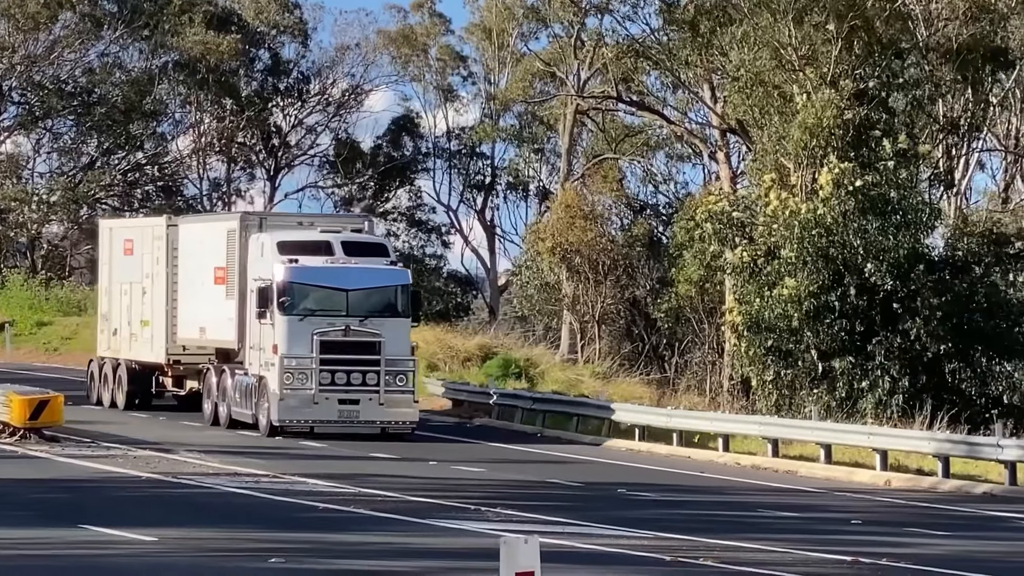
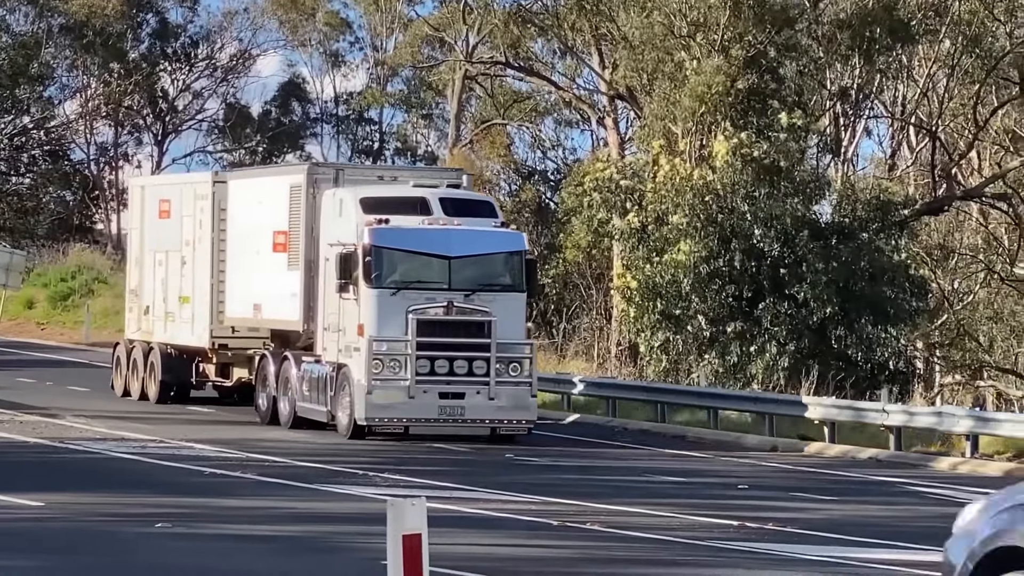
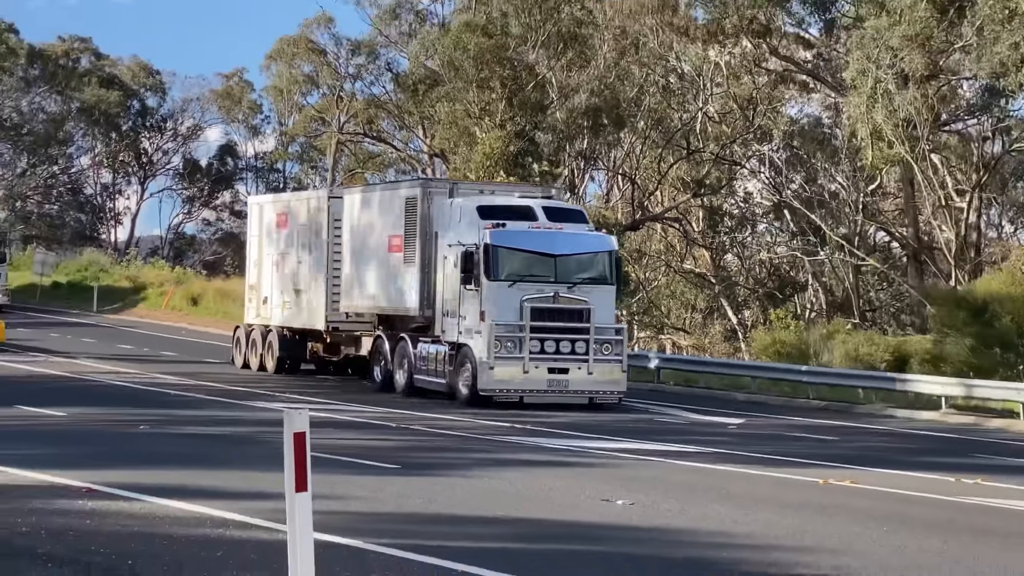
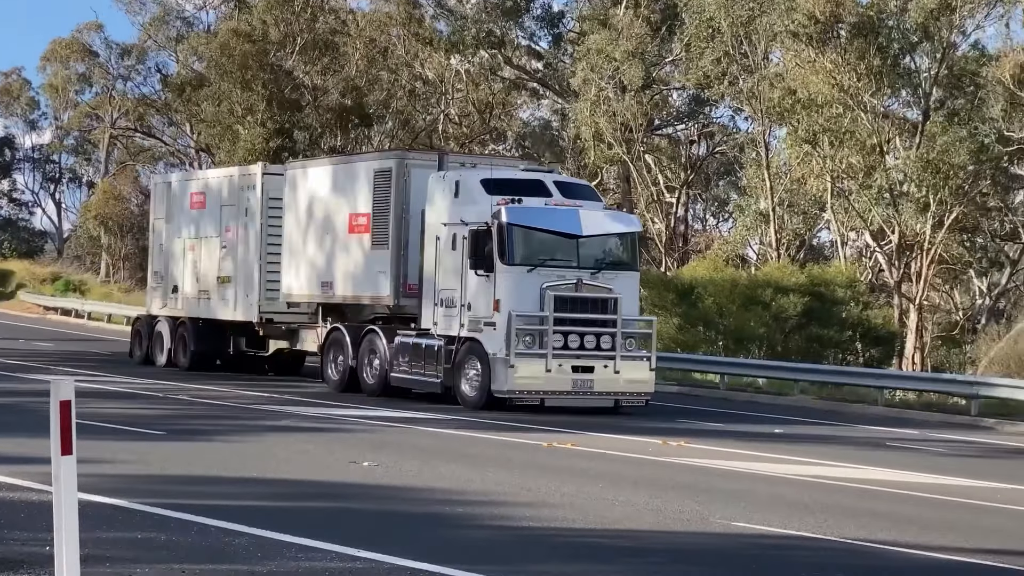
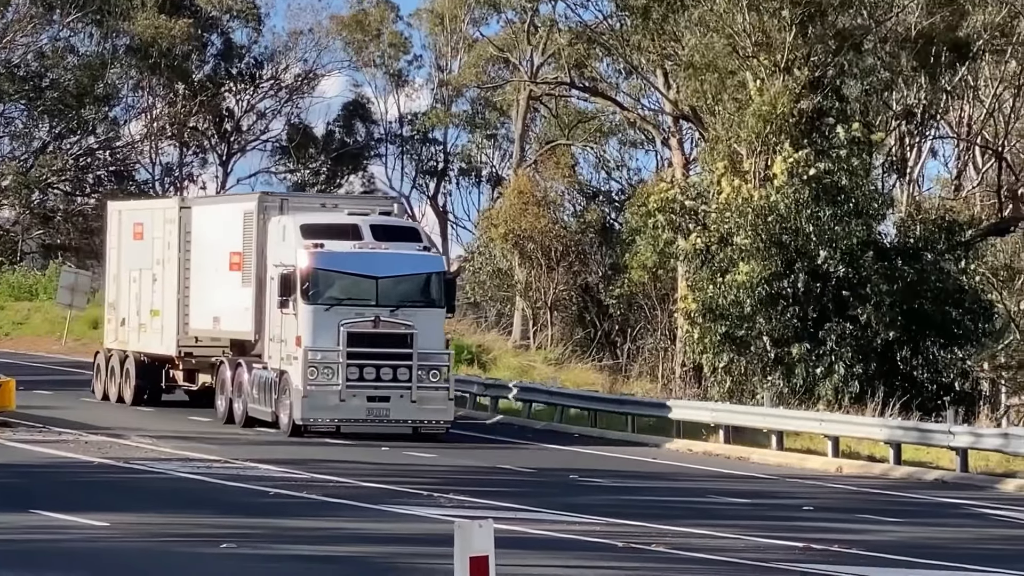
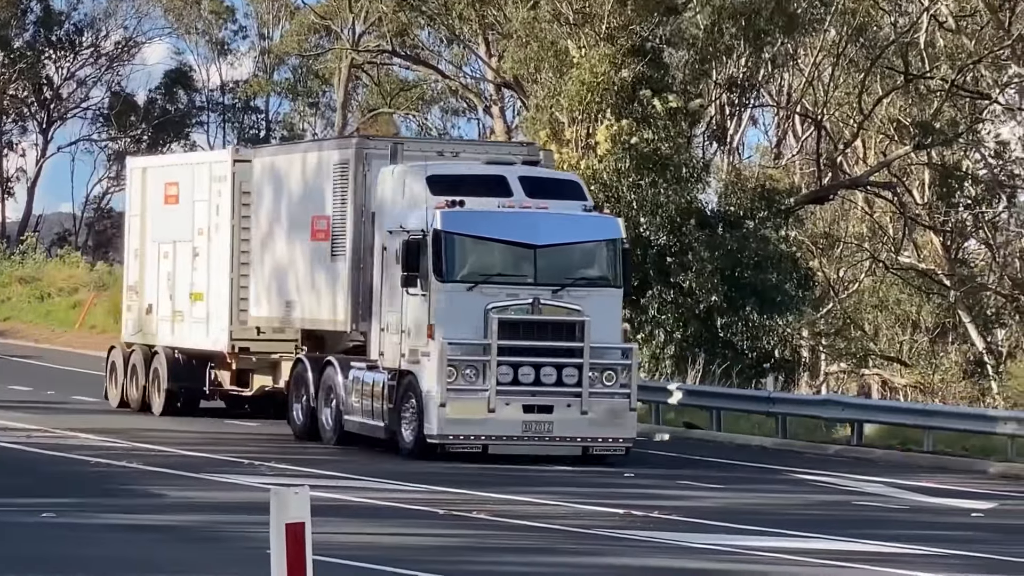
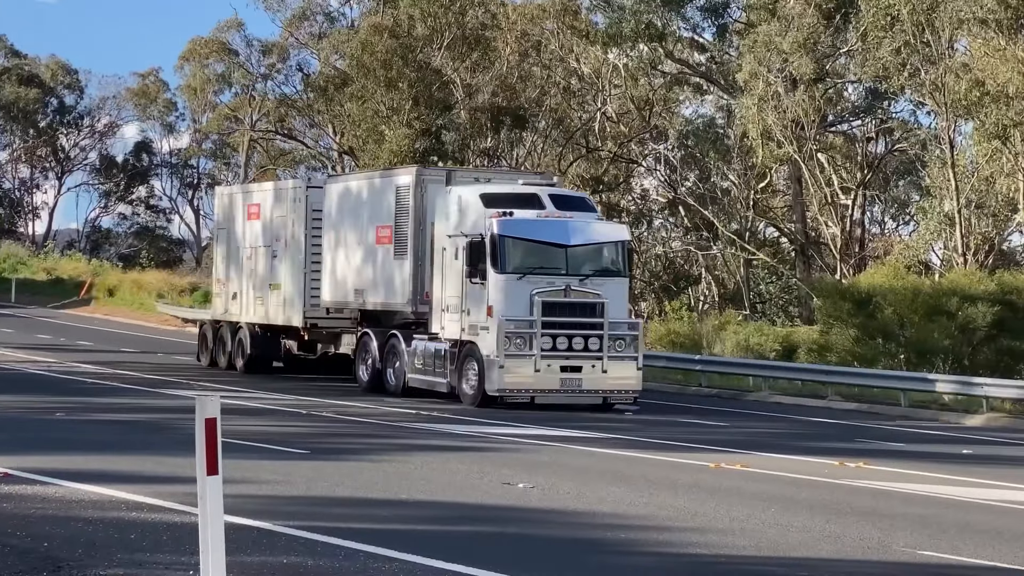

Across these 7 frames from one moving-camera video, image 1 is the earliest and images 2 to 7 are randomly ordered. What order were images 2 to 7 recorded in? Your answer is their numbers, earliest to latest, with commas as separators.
5, 2, 6, 3, 7, 4
